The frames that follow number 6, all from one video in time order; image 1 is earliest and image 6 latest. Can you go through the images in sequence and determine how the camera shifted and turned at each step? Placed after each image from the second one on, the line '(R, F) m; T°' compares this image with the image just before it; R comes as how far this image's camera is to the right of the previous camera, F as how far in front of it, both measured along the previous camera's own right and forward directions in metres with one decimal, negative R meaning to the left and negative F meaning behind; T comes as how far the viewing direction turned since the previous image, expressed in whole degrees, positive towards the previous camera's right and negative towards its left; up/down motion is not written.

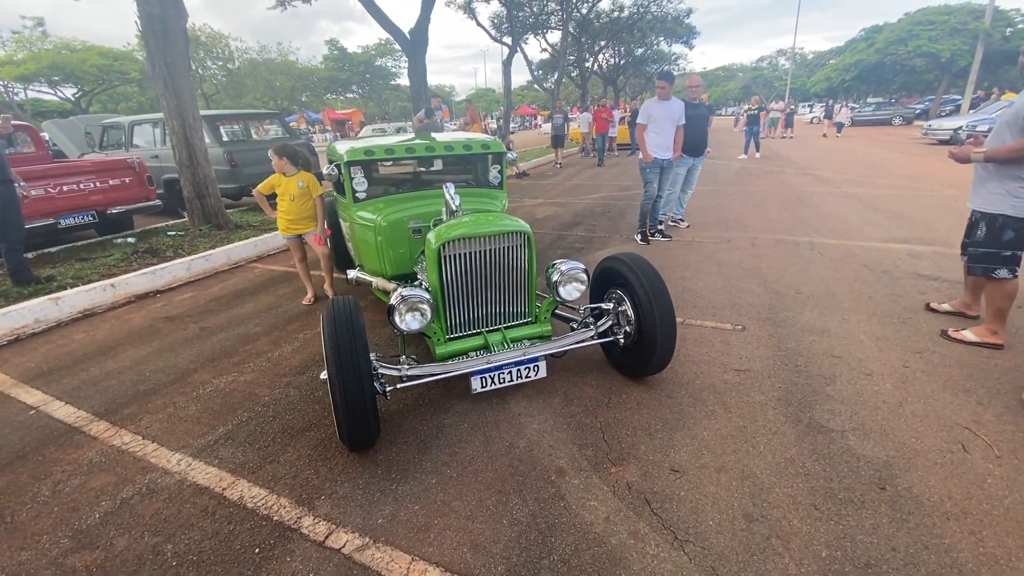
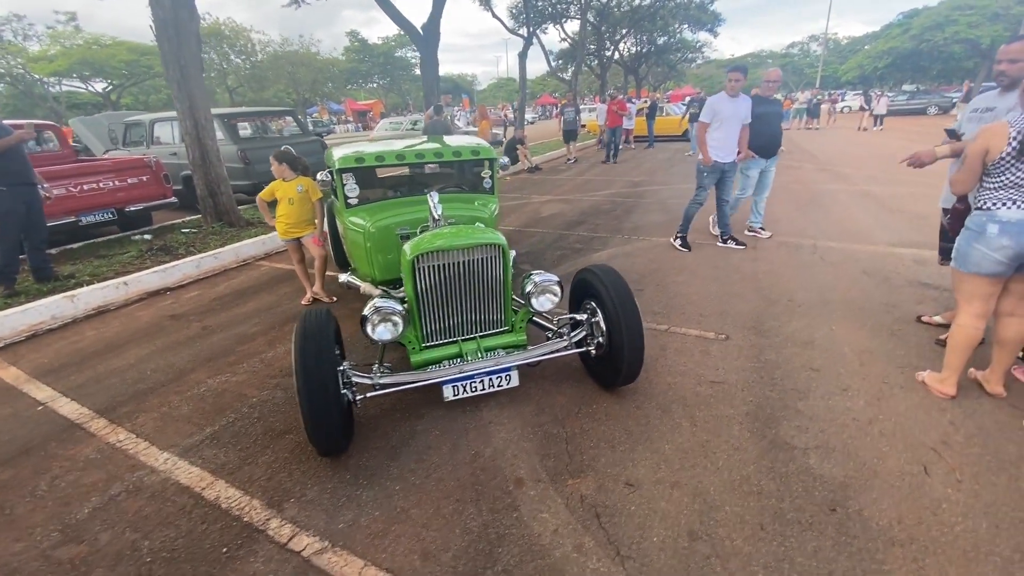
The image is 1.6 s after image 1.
(+0.3, -0.1) m; -3°
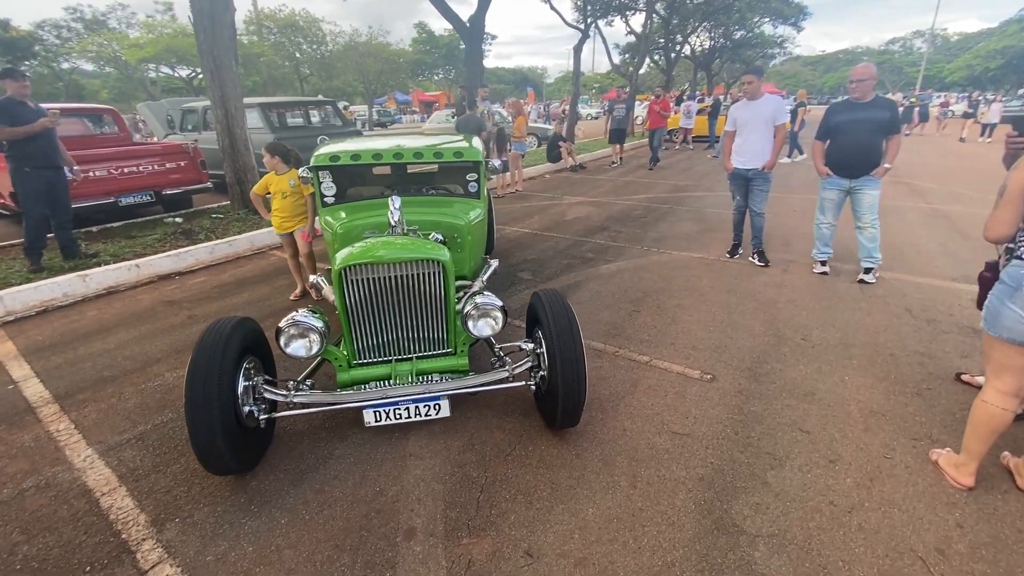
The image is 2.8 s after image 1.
(+0.7, +0.4) m; -7°
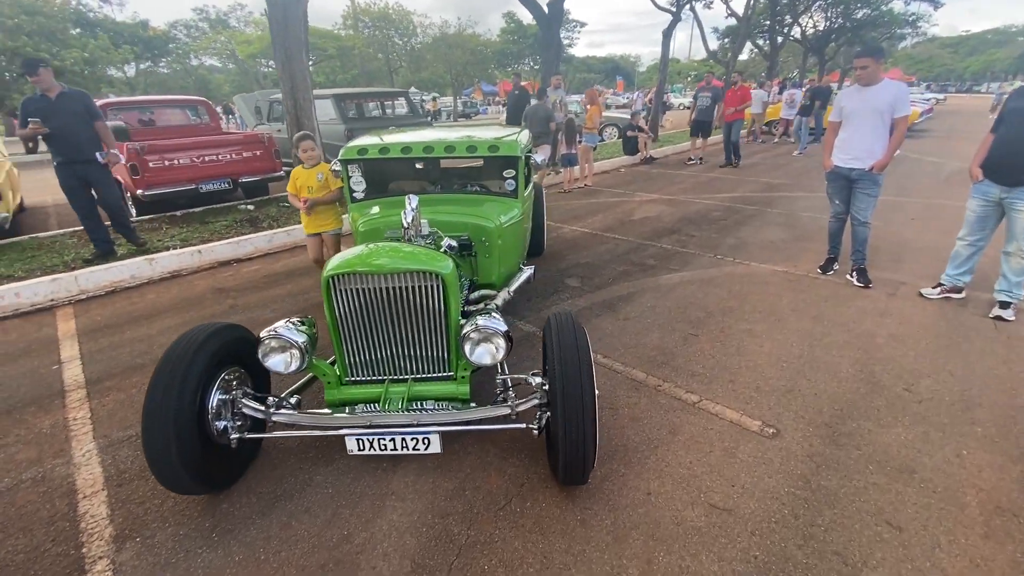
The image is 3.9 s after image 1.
(+0.3, +0.5) m; -9°
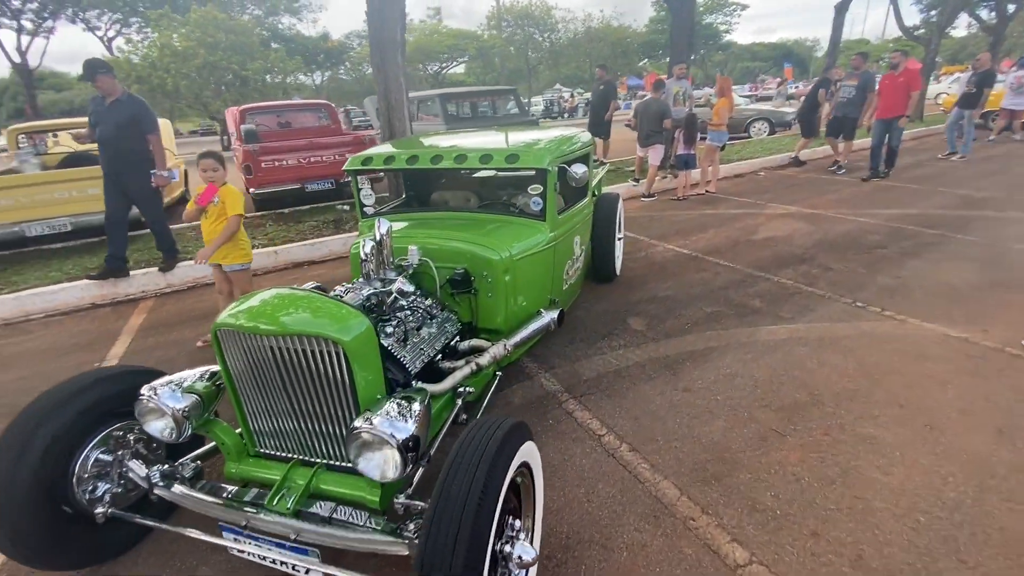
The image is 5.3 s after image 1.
(+0.7, +0.9) m; -16°
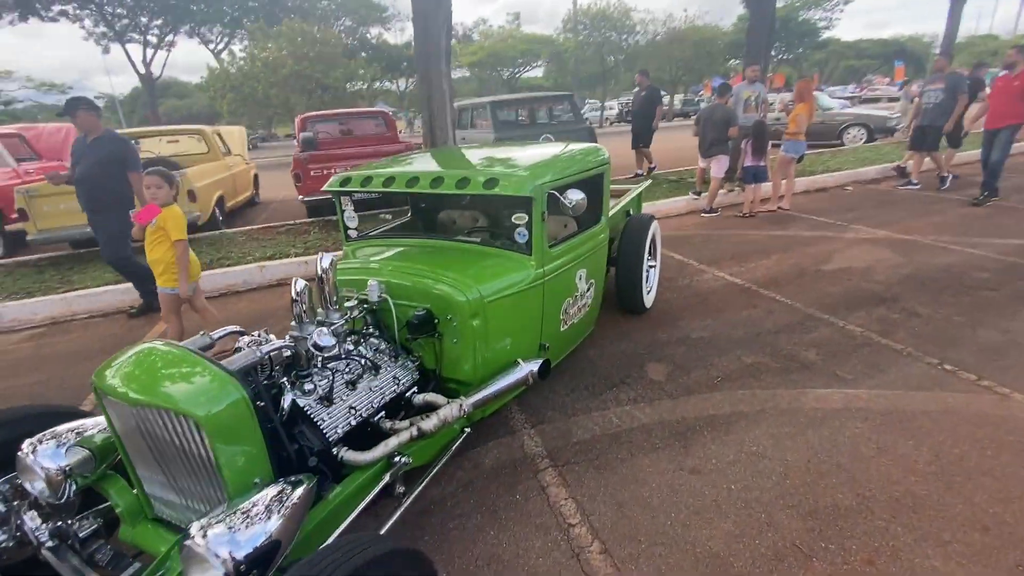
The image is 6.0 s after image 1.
(+0.5, +0.5) m; -8°
